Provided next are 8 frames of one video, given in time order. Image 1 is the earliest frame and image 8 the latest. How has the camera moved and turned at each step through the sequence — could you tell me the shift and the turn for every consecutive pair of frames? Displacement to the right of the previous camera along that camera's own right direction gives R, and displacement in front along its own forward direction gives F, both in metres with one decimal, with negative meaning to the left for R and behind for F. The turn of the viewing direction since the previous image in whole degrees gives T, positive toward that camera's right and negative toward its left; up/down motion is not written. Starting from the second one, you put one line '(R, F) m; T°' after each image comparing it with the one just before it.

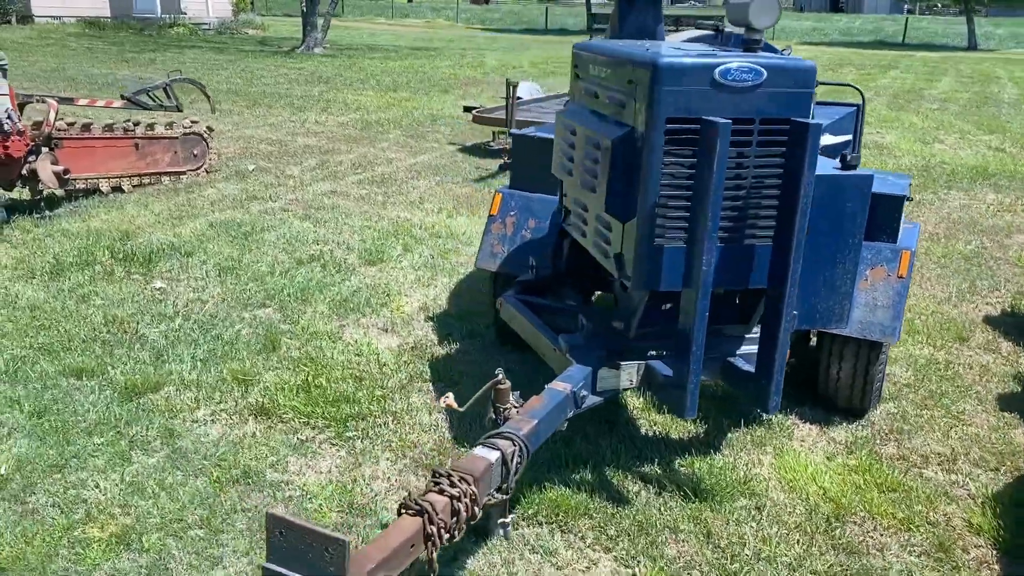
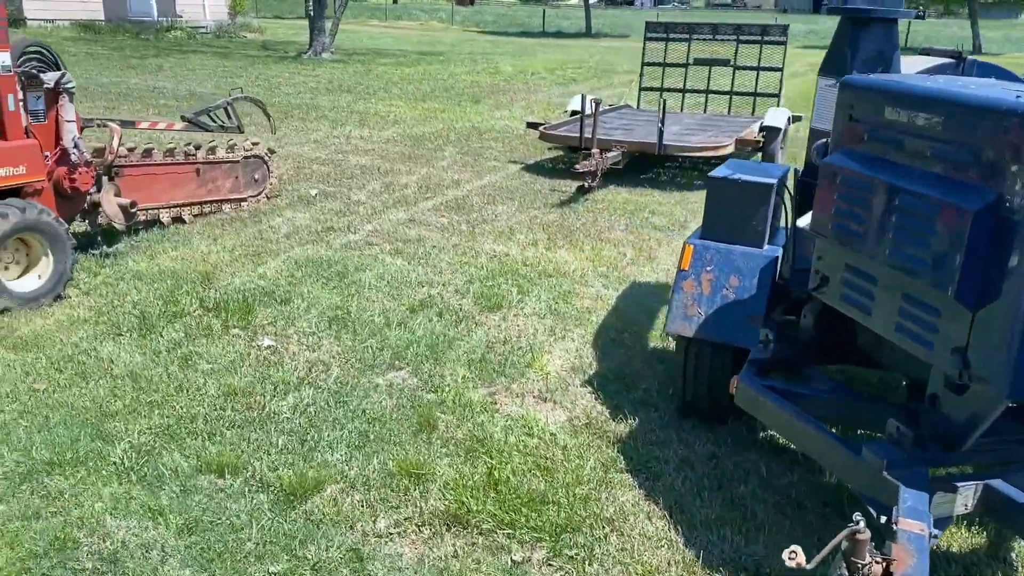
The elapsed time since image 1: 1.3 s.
(-1.0, +0.7) m; +1°
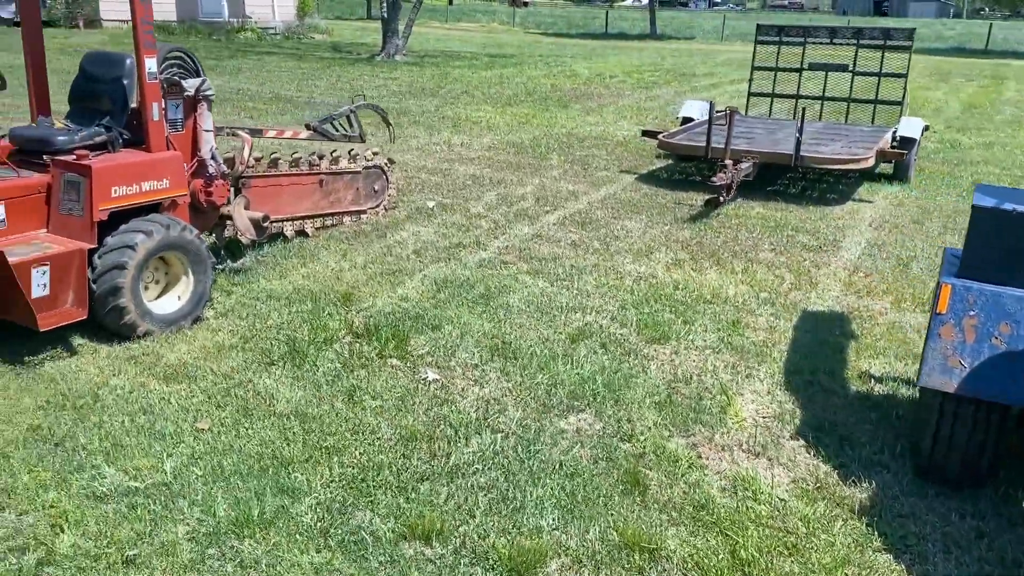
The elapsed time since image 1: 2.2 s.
(-0.8, +0.5) m; -3°
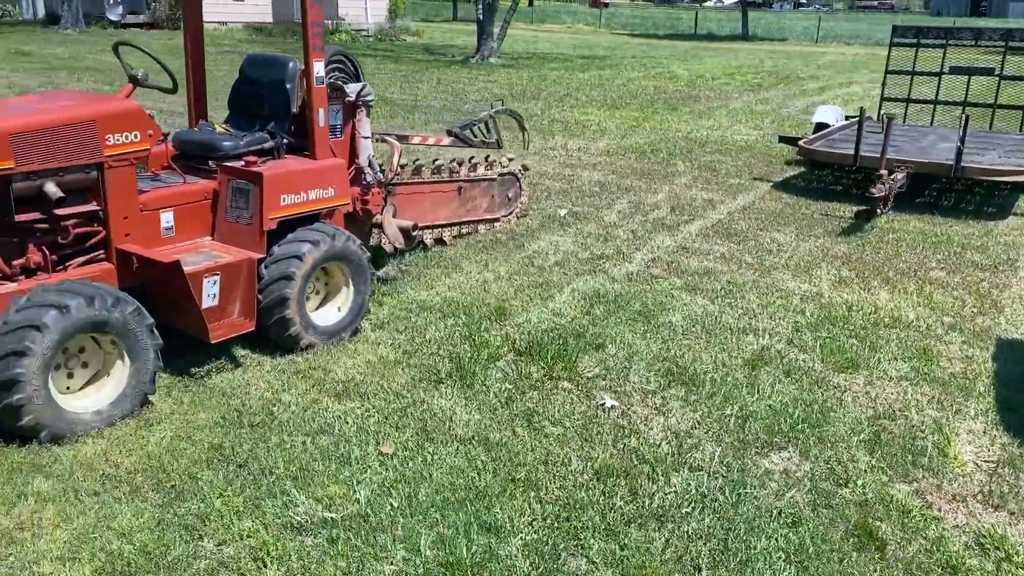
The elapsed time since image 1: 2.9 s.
(-0.6, +0.3) m; -5°
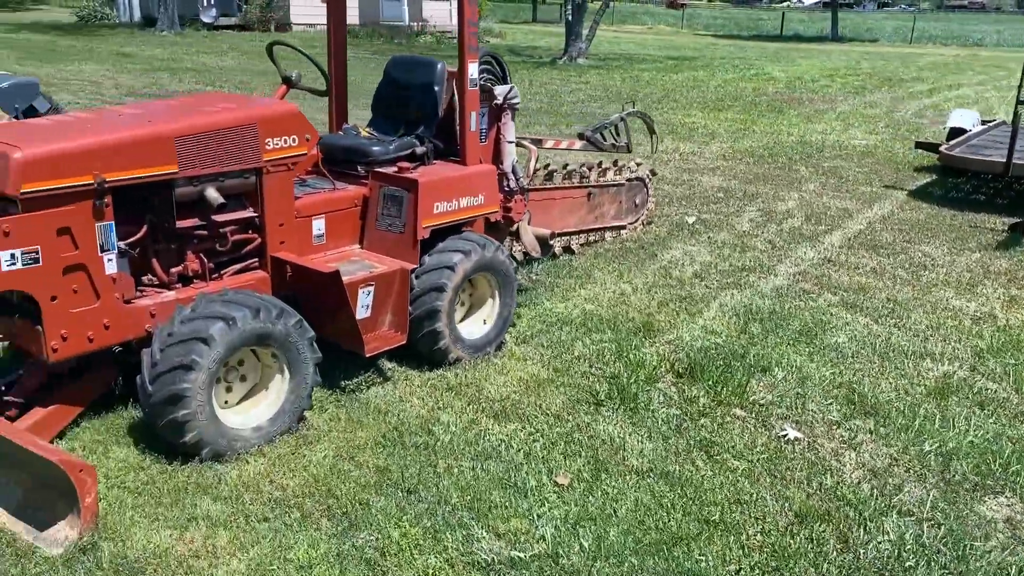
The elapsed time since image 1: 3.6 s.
(-0.5, +0.3) m; -4°
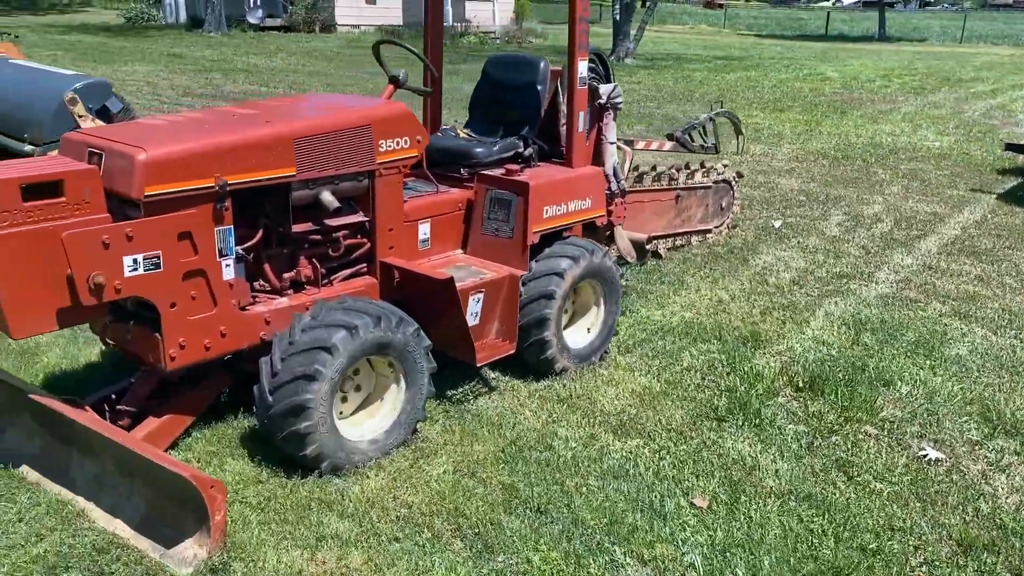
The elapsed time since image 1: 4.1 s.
(-0.4, +0.2) m; -2°
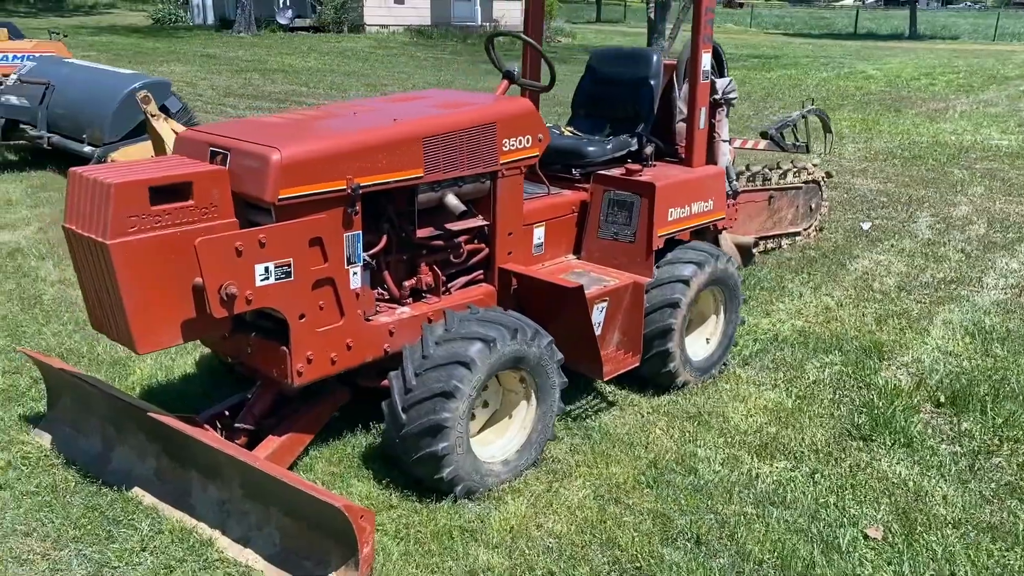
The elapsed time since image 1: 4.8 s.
(-0.5, +0.3) m; -1°
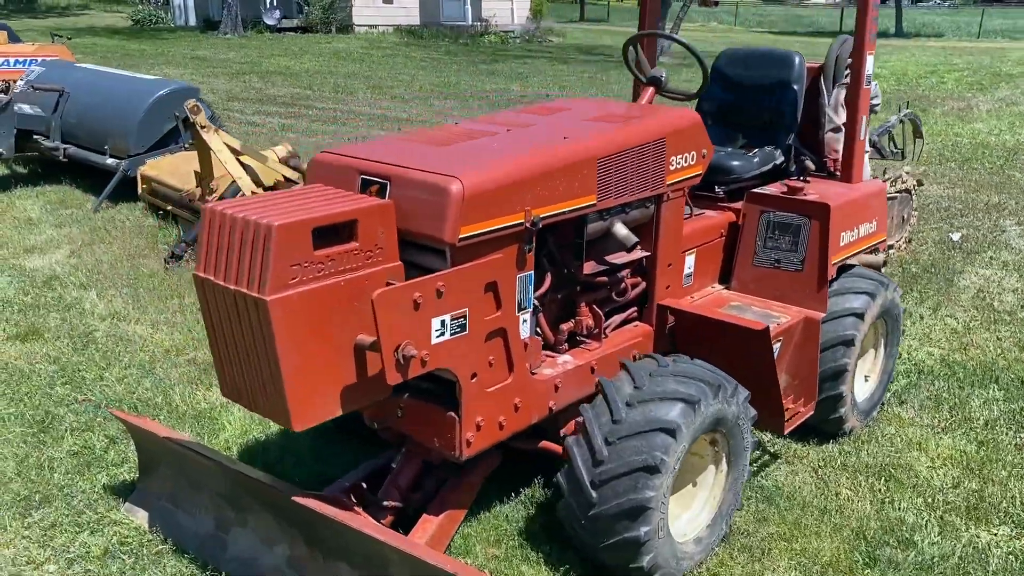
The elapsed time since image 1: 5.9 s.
(-0.7, +0.5) m; +1°
